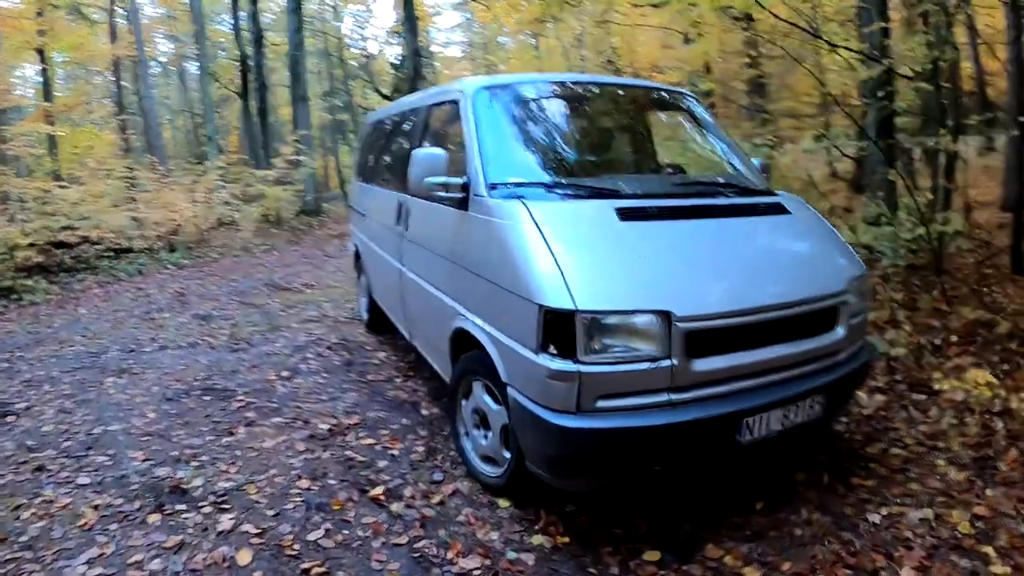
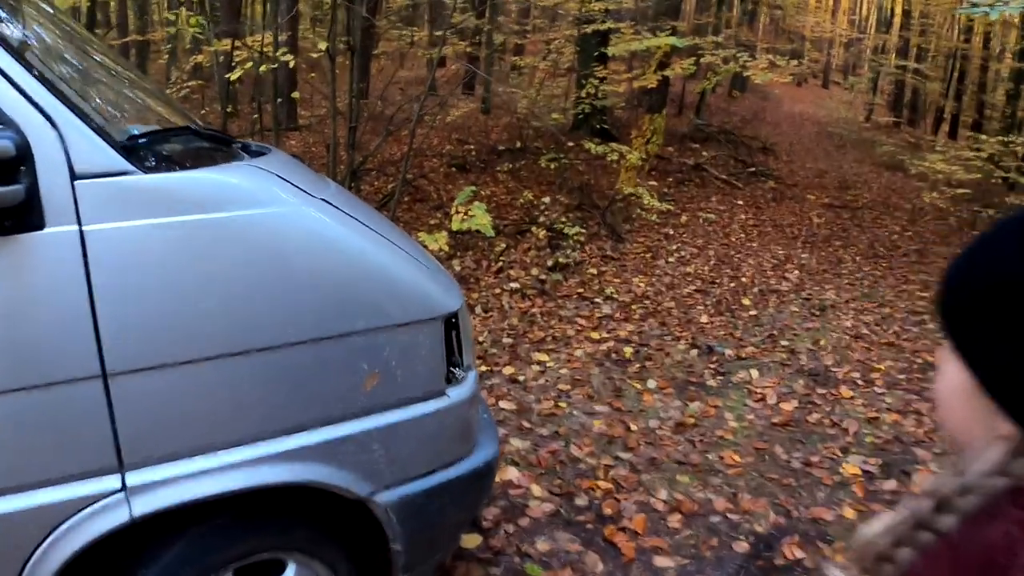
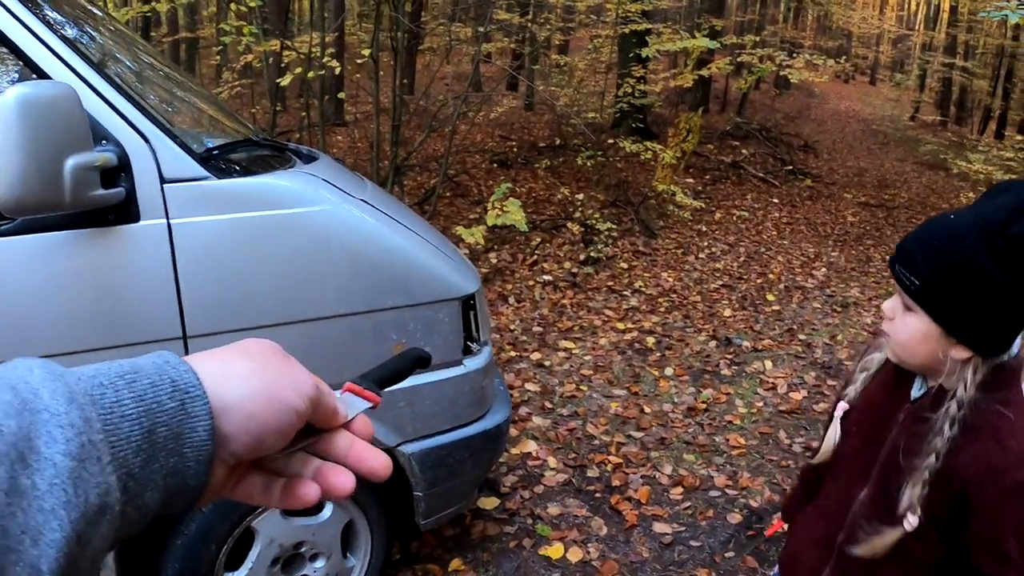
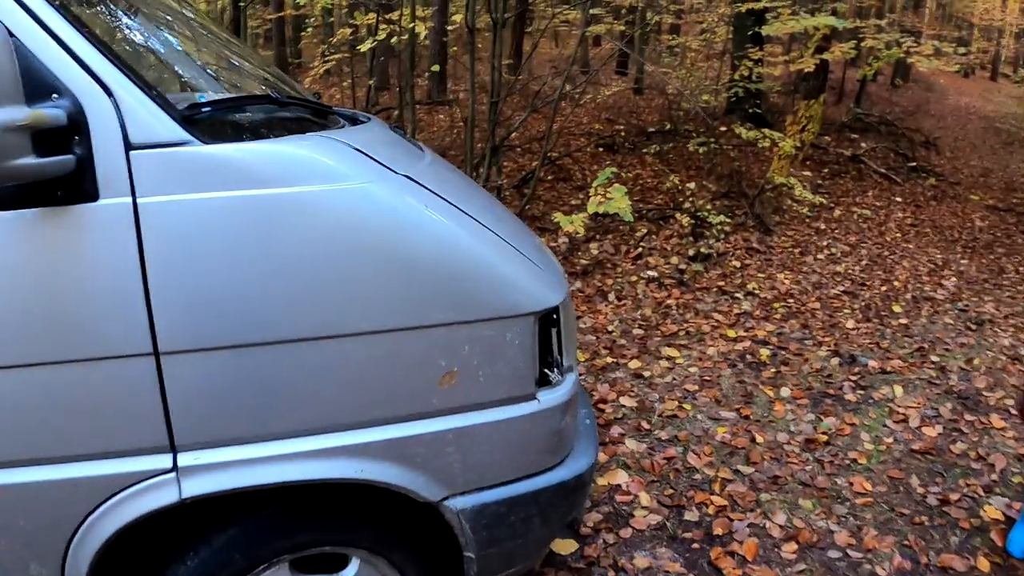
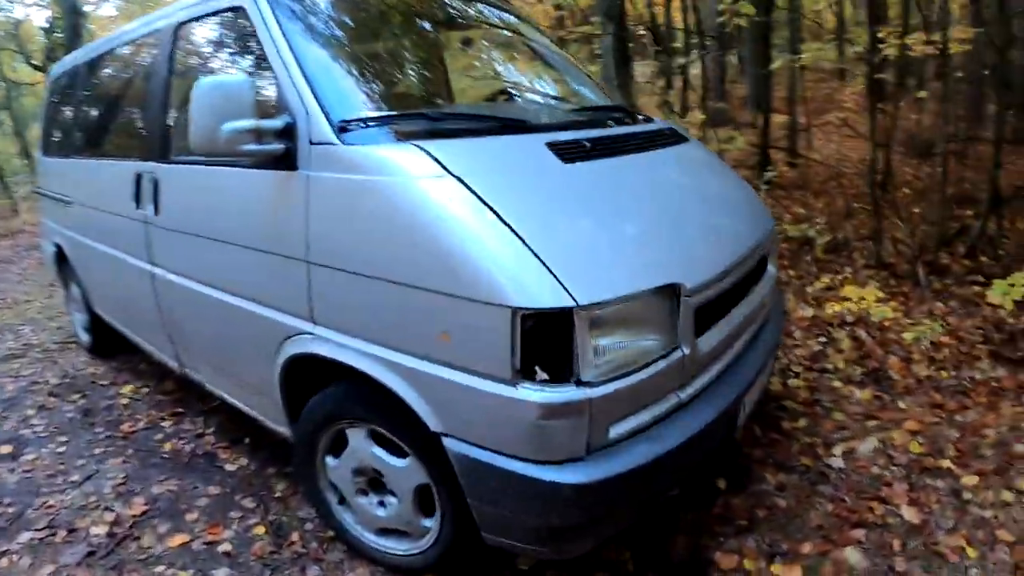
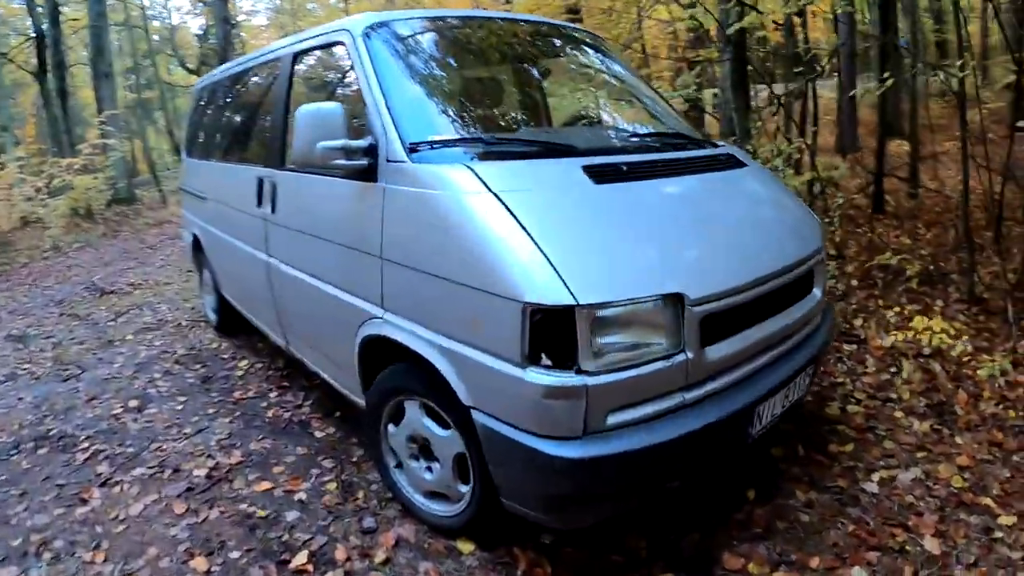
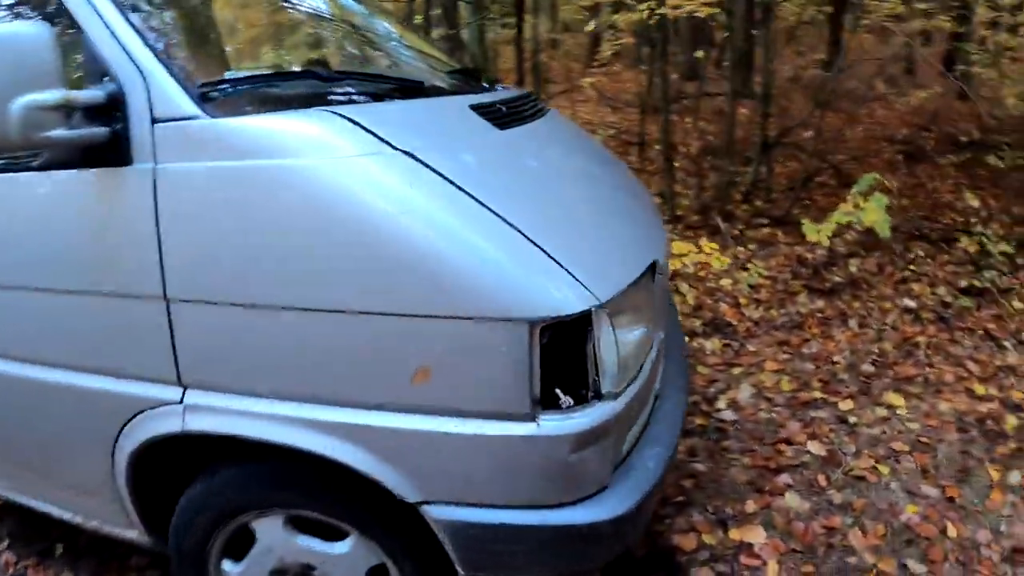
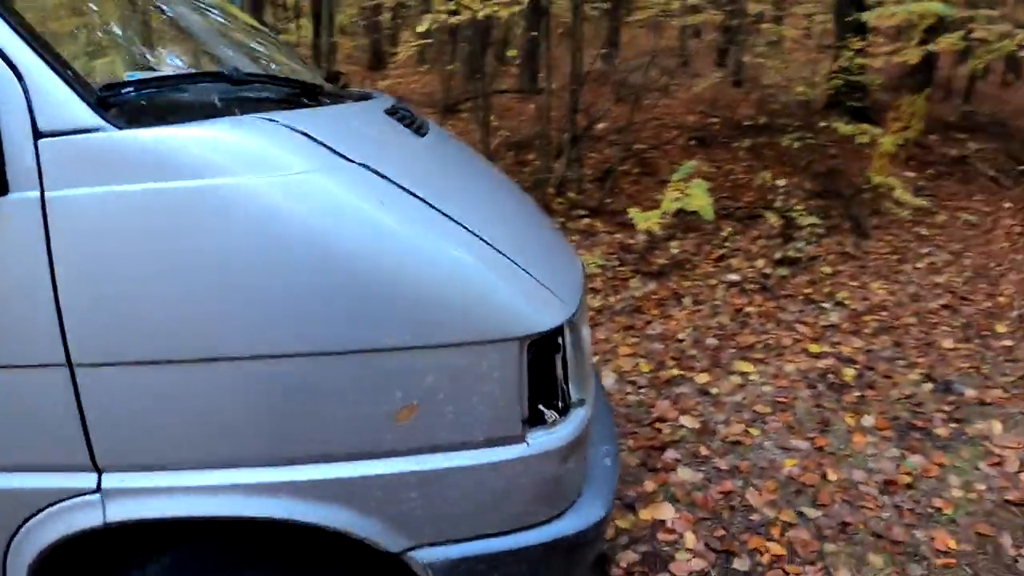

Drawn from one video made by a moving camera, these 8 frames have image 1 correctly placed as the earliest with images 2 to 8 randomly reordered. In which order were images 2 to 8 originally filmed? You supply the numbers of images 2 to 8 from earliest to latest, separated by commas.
6, 5, 7, 8, 4, 3, 2
